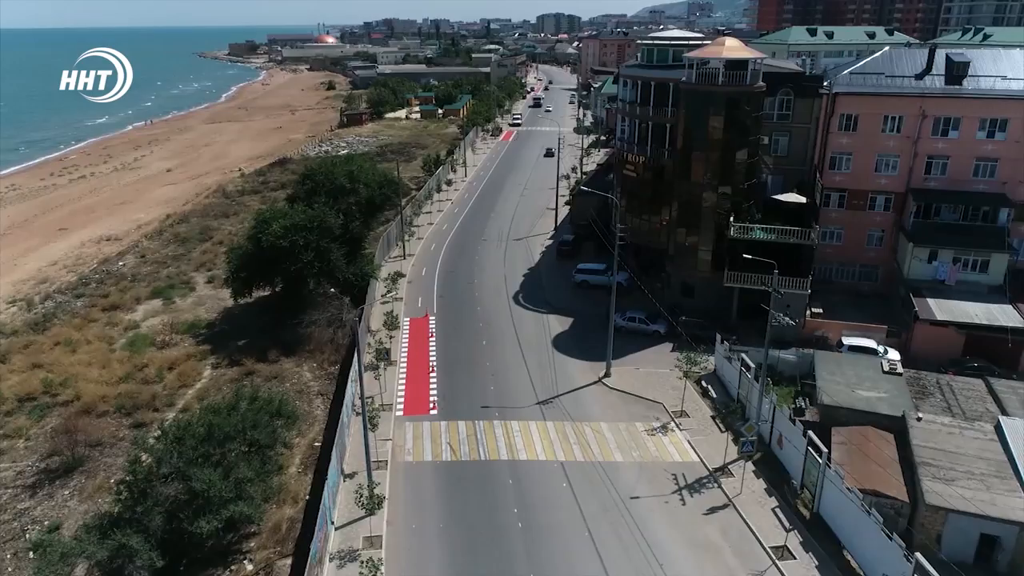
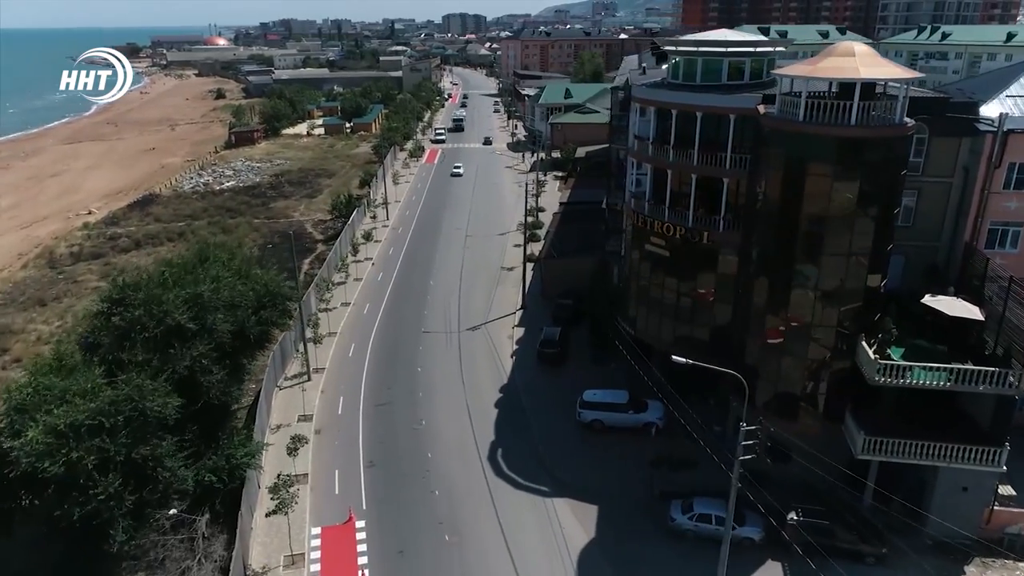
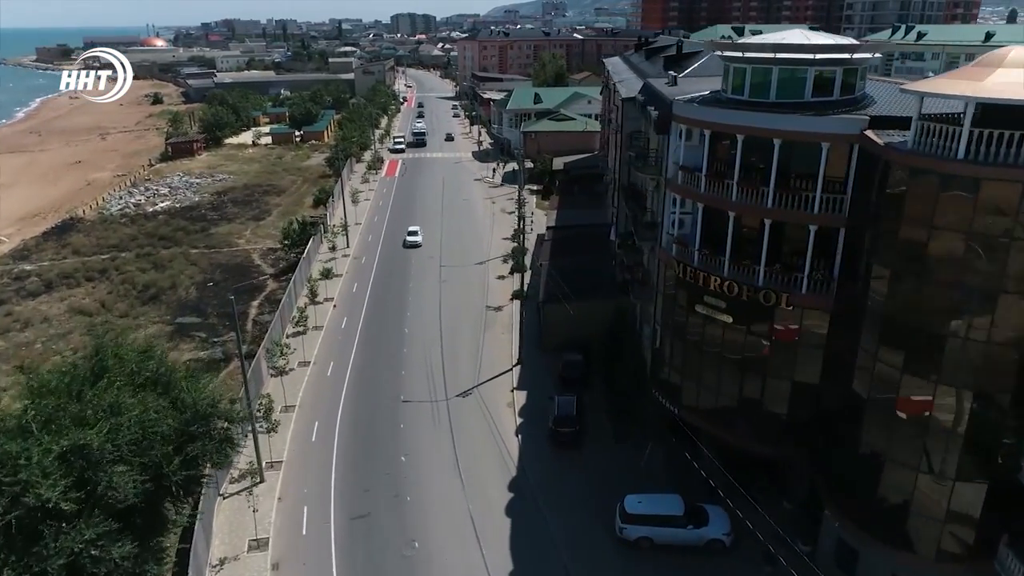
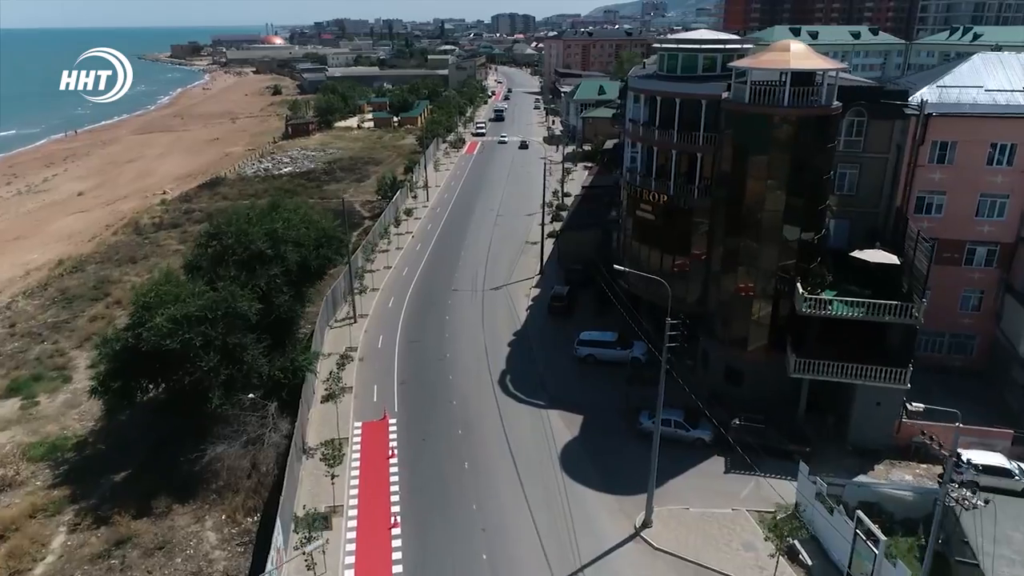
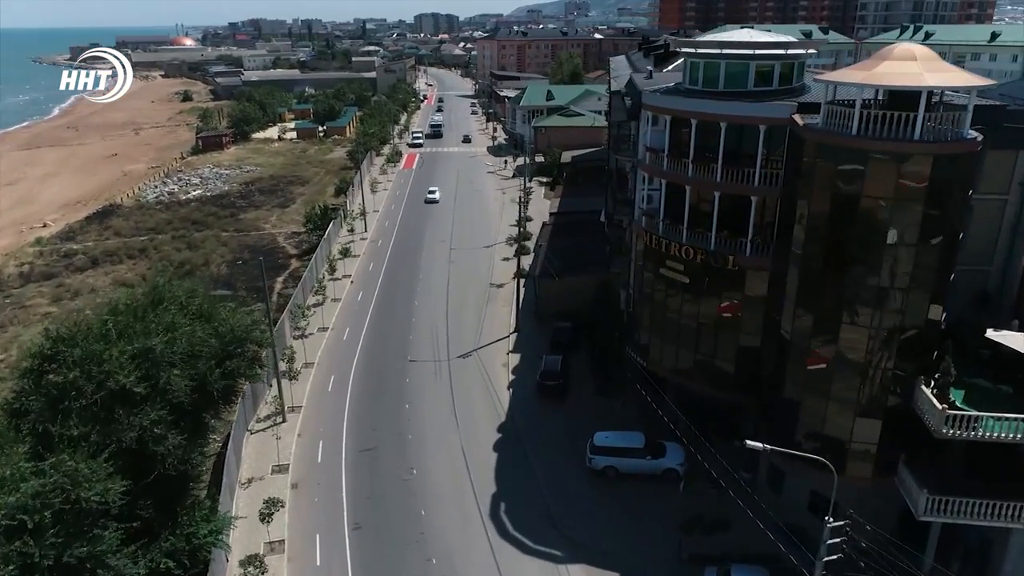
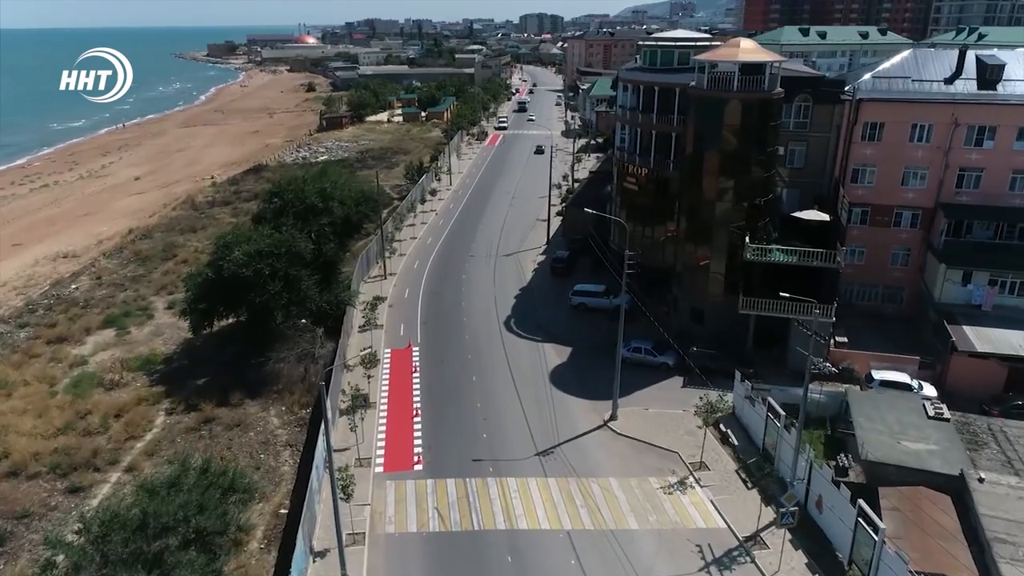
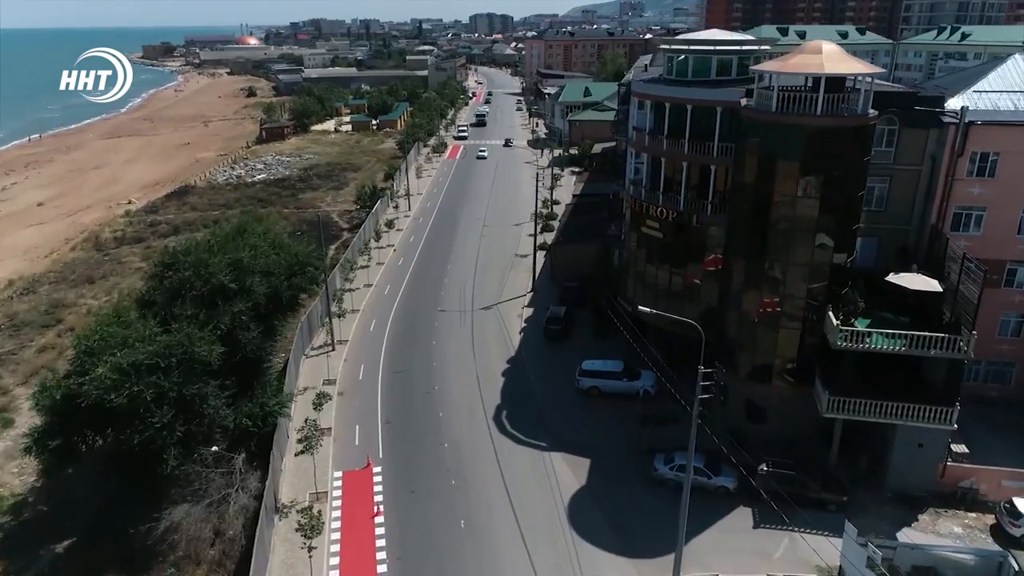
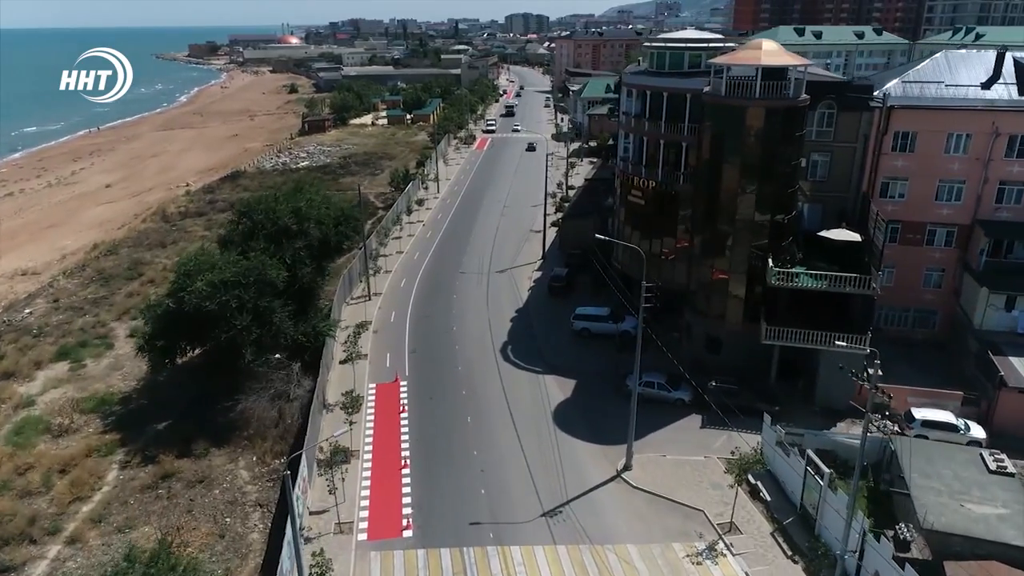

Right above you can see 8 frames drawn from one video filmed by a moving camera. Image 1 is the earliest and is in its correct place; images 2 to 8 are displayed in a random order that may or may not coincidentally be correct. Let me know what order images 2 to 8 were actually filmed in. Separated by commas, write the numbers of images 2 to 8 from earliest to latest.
6, 8, 4, 7, 2, 5, 3
